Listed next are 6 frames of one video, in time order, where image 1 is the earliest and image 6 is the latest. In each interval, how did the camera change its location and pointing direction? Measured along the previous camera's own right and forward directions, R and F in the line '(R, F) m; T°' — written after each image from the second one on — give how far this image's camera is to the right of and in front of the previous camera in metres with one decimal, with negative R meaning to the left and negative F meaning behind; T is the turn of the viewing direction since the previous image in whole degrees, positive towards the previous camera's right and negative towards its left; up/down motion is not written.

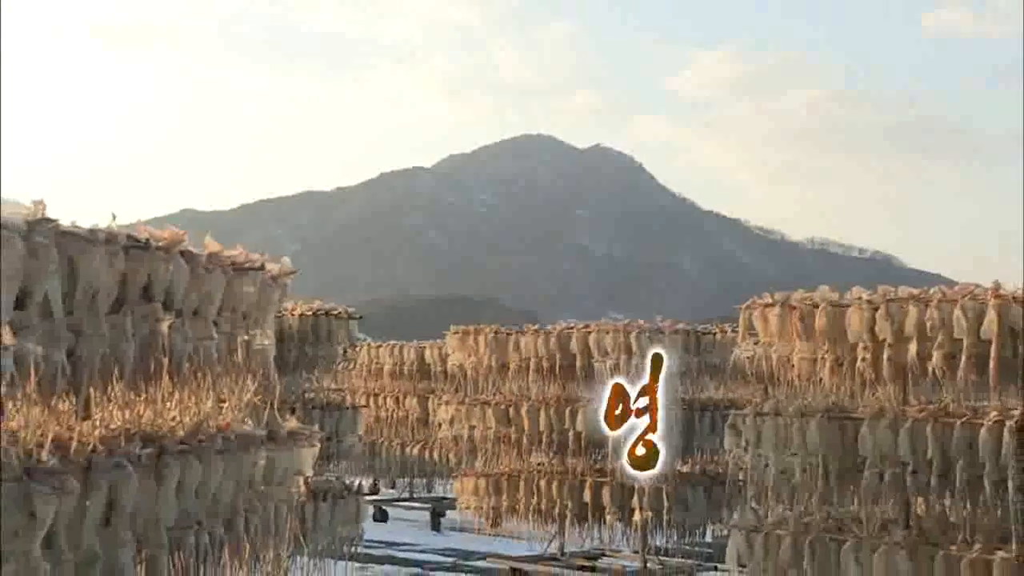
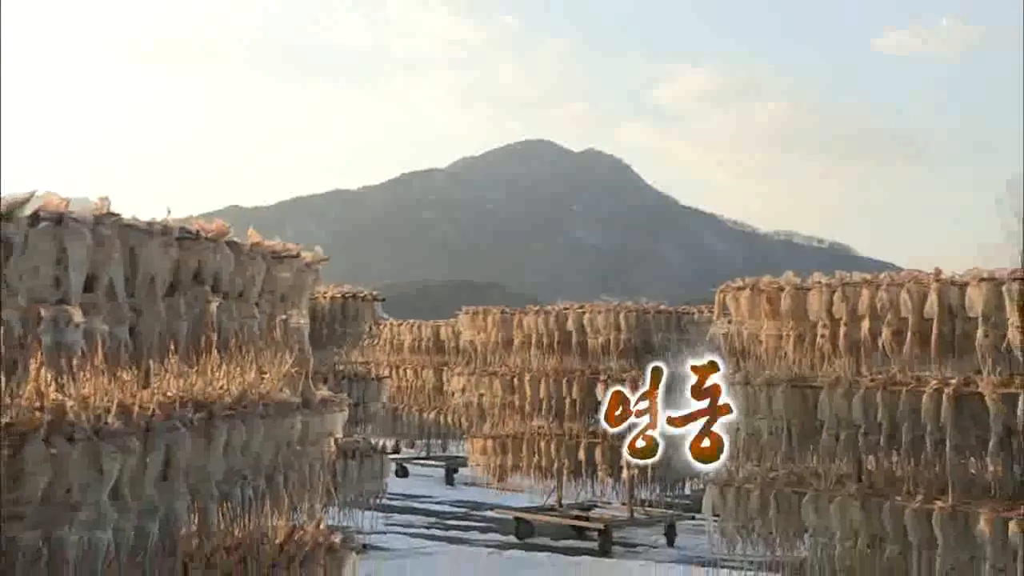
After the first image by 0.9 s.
(0.0, -0.6) m; 0°
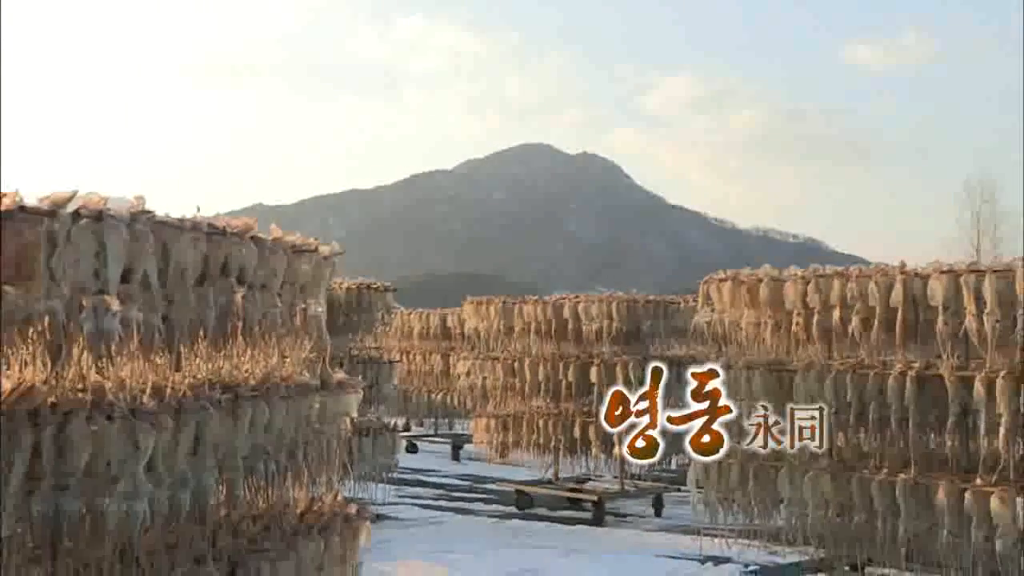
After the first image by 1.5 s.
(0.0, -0.5) m; 0°
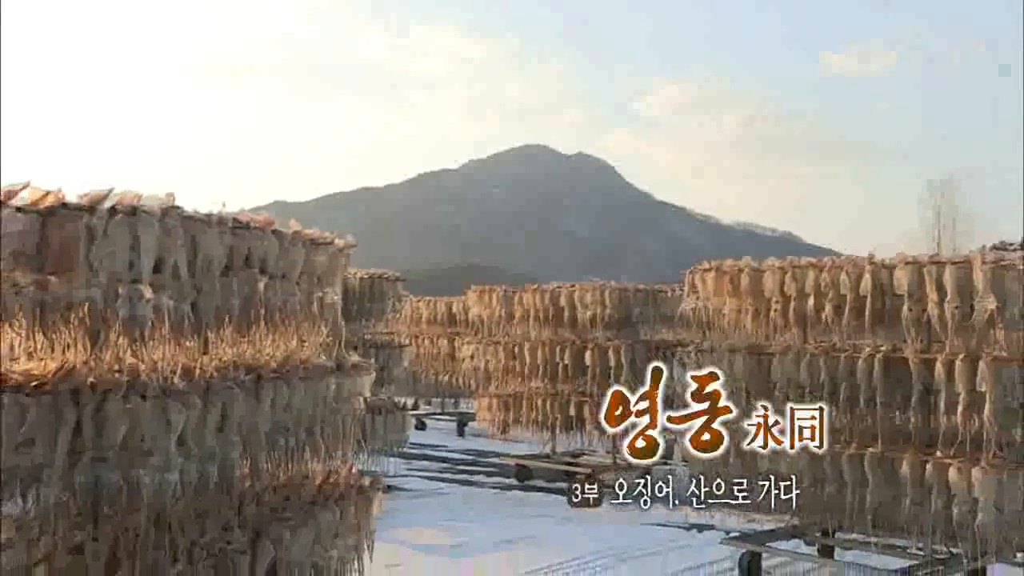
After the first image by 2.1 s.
(0.0, -0.5) m; 0°
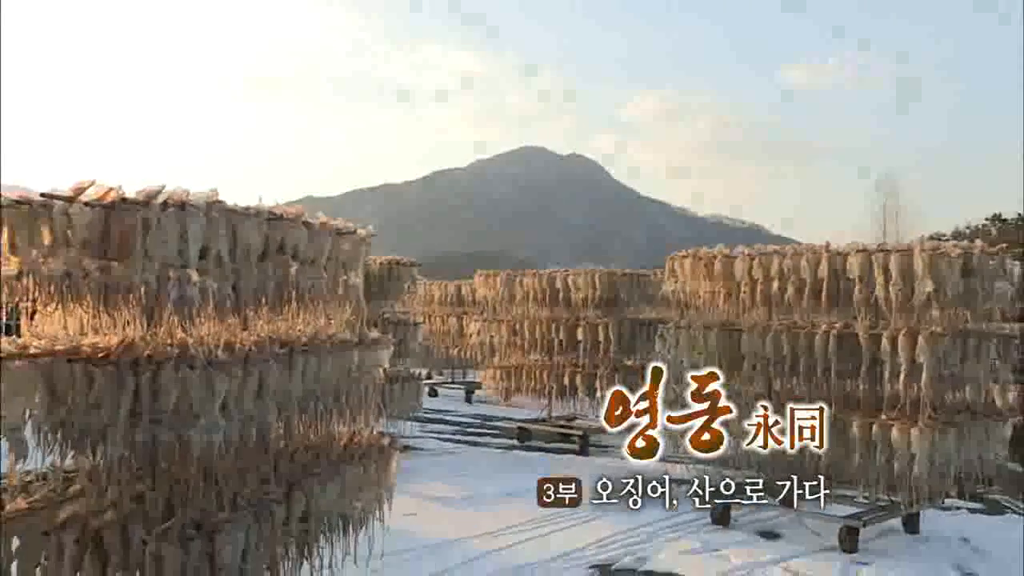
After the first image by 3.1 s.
(0.0, -0.8) m; 0°
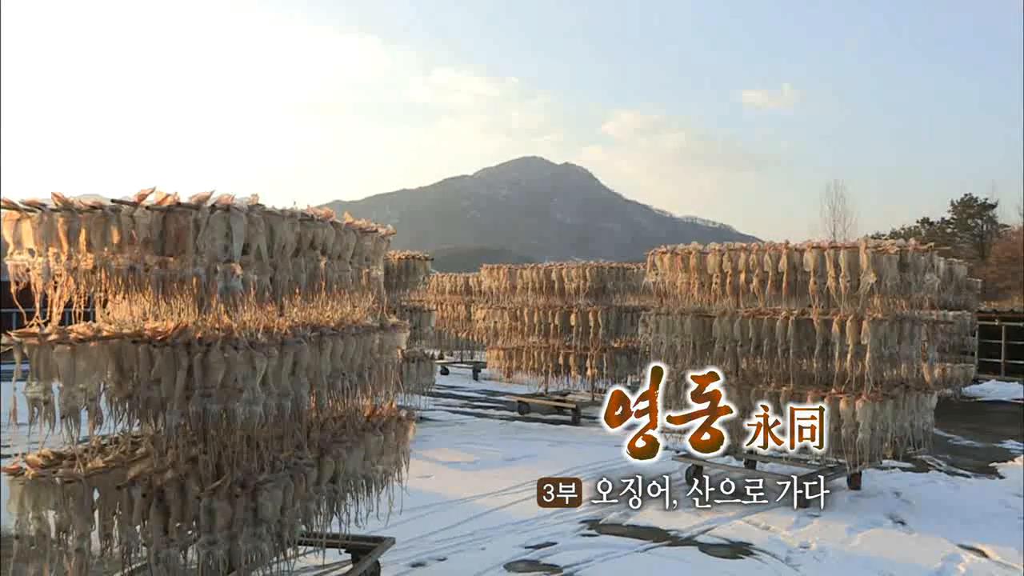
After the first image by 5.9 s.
(0.0, -1.0) m; 0°
